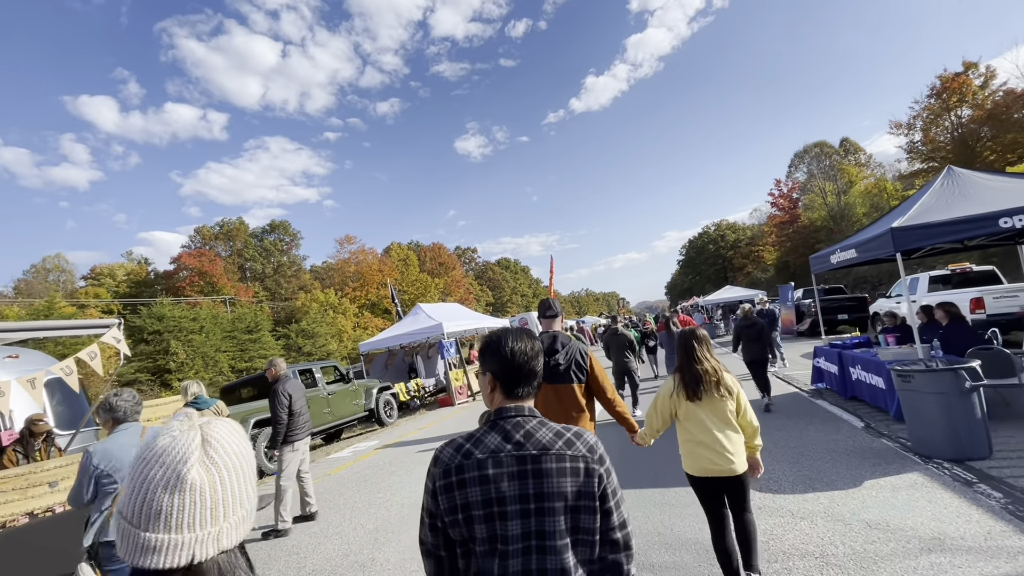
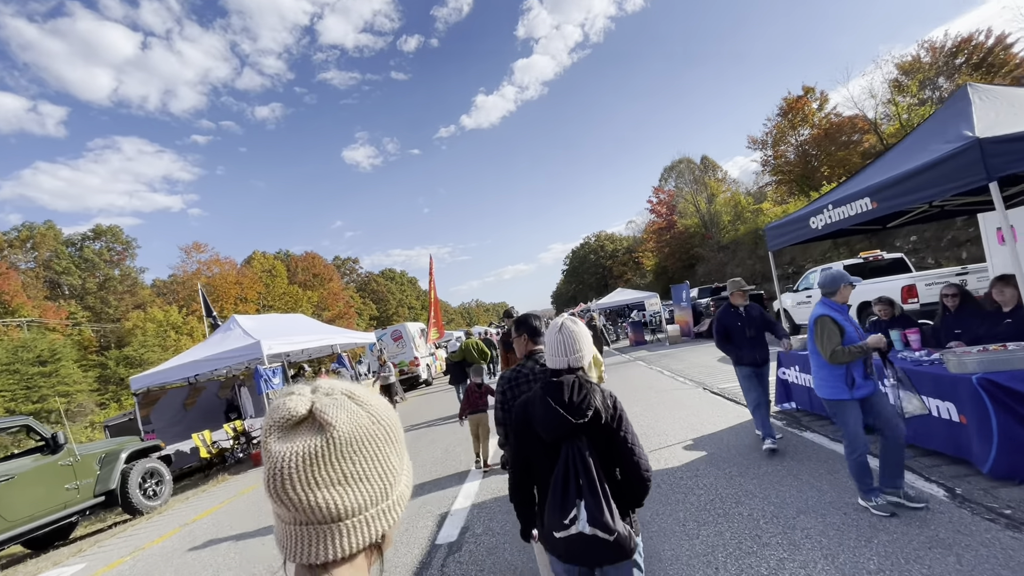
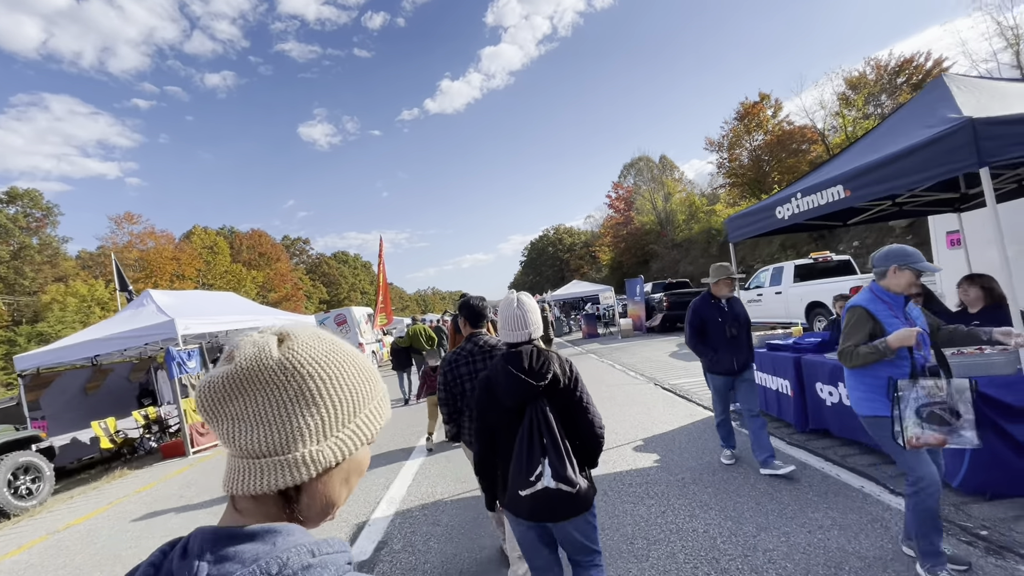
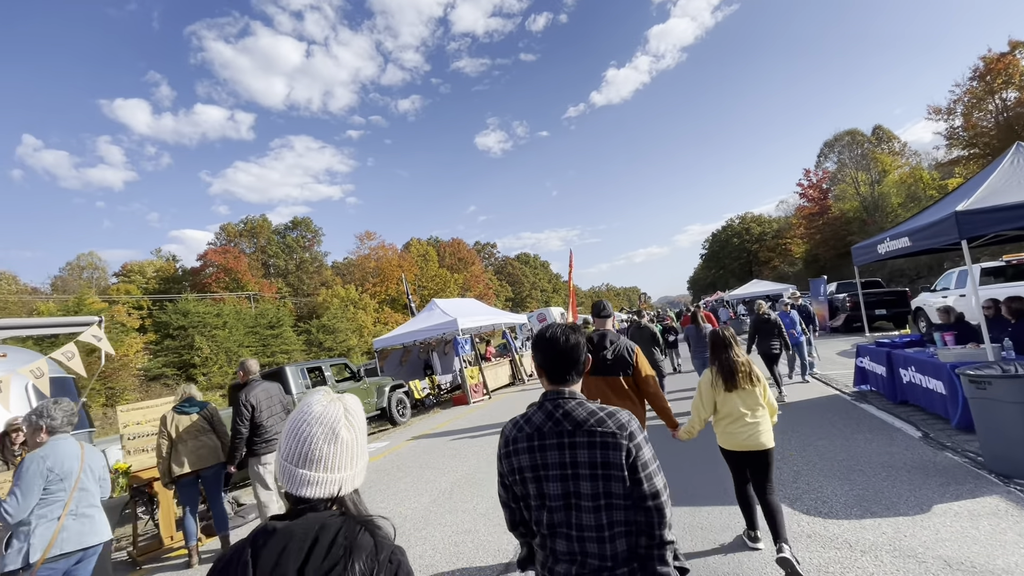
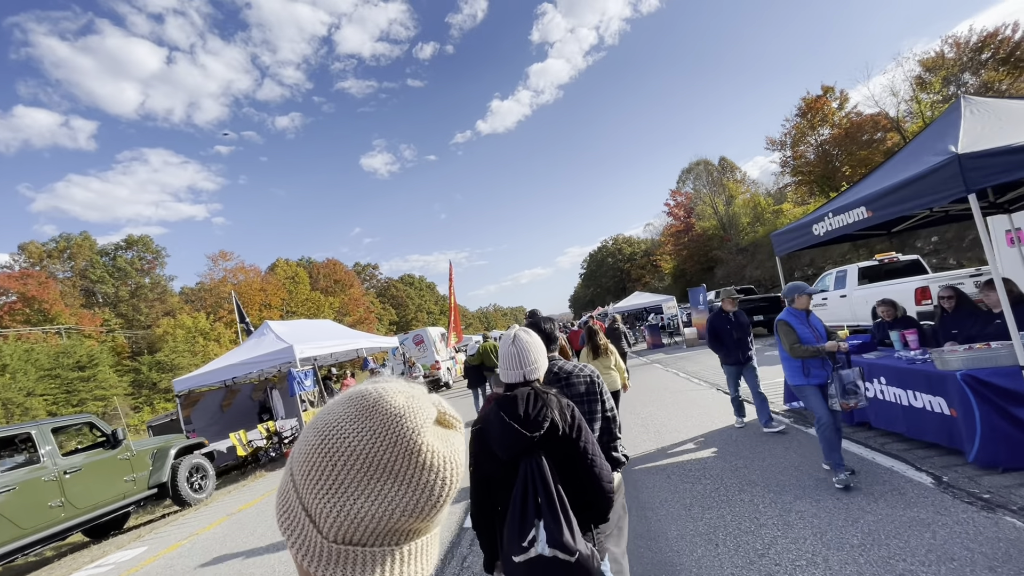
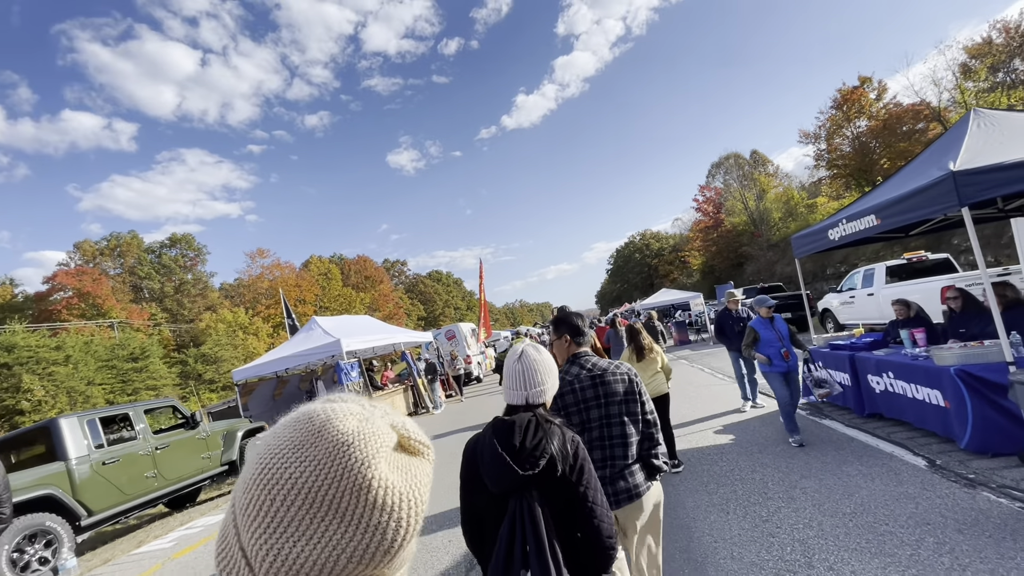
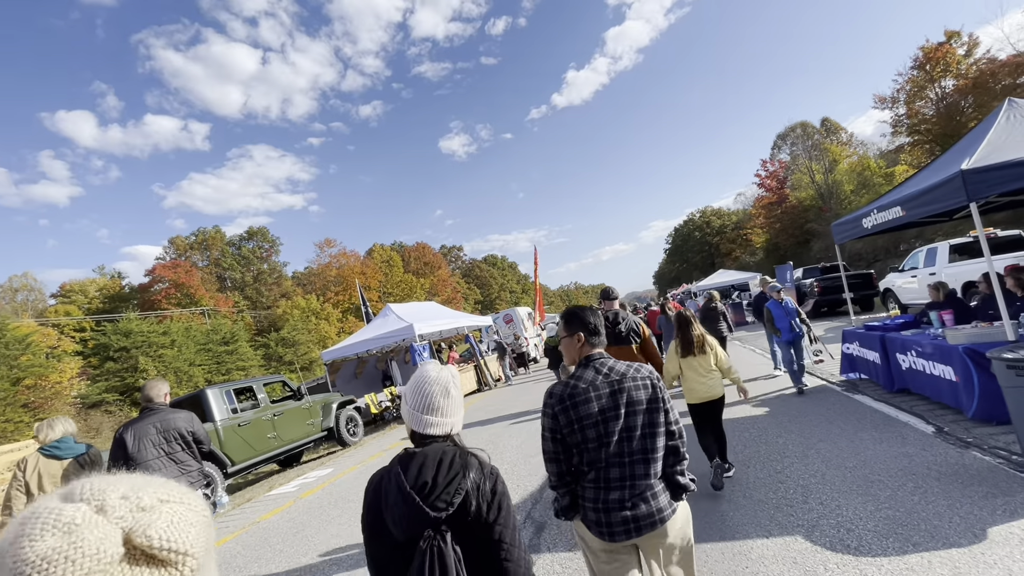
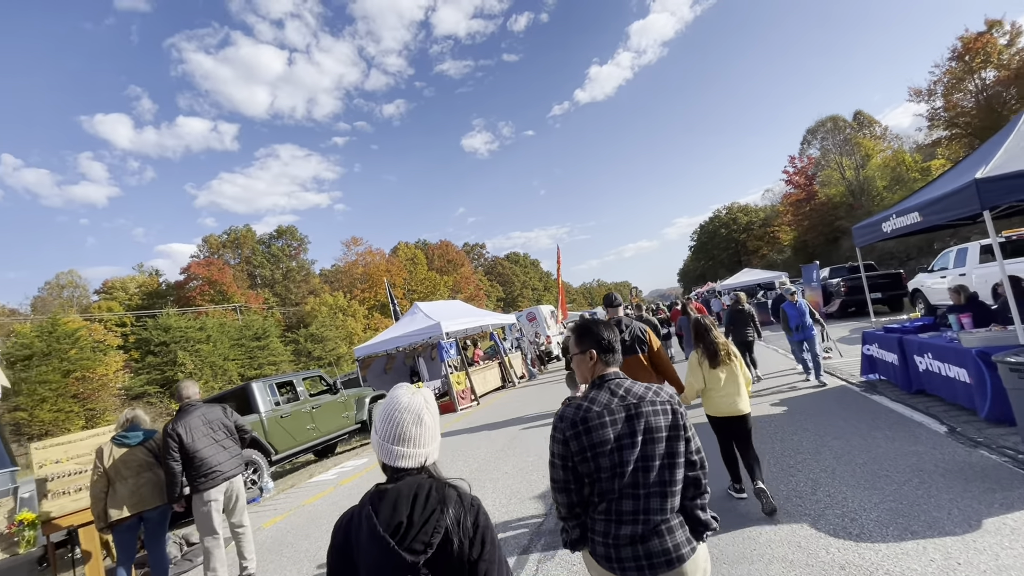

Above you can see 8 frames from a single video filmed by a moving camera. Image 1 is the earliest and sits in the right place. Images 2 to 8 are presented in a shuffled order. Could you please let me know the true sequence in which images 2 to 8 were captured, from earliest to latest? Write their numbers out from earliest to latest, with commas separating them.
4, 8, 7, 6, 5, 2, 3
